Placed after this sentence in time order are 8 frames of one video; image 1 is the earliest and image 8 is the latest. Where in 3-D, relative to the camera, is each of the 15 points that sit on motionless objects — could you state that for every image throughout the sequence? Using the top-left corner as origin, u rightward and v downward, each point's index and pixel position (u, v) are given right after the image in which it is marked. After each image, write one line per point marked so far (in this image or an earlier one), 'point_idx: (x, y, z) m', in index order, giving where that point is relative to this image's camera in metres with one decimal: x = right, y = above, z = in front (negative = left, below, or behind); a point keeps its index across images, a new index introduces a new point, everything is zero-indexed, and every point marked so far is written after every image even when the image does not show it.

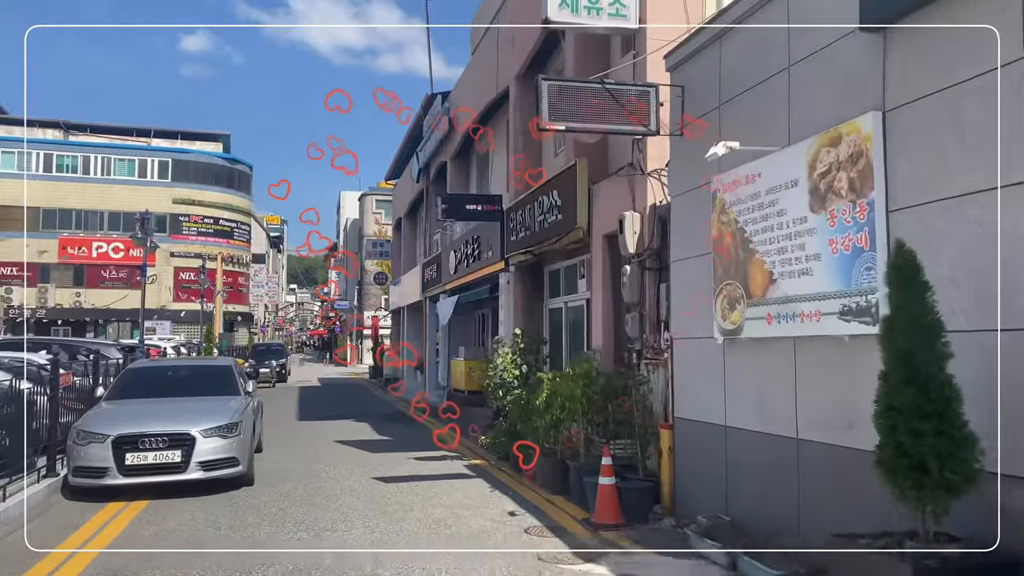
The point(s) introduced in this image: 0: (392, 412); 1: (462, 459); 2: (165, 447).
0: (-2.6, -2.7, +18.3) m
1: (-0.6, -2.3, +11.1) m
2: (-3.6, -1.6, +8.5) m
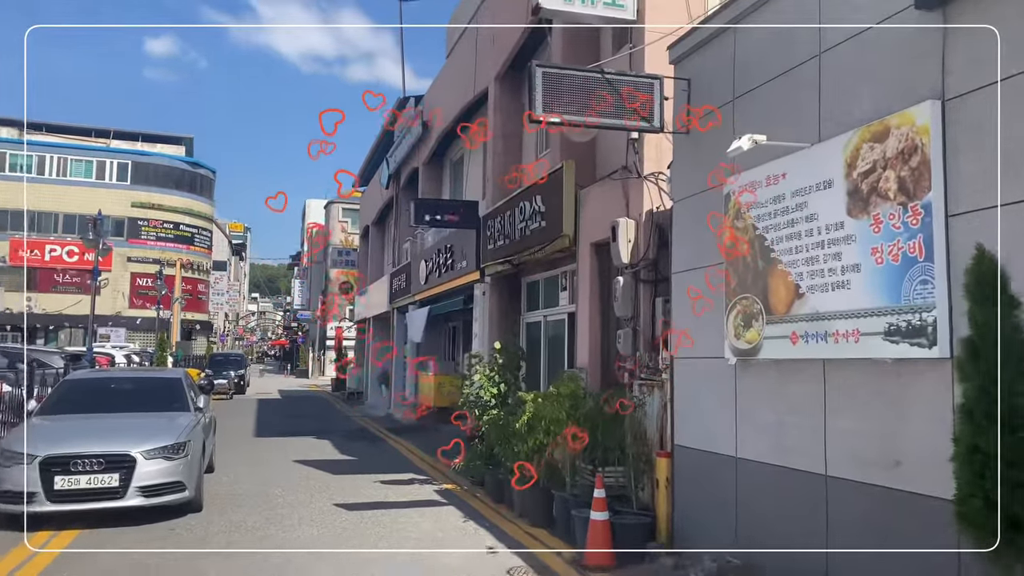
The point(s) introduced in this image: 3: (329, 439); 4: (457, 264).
0: (-3.3, -3.0, +17.3) m
1: (-0.9, -2.4, +10.2) m
2: (-3.8, -1.7, +7.6) m
3: (-3.4, -2.8, +15.5) m
4: (-1.0, +0.4, +14.7) m
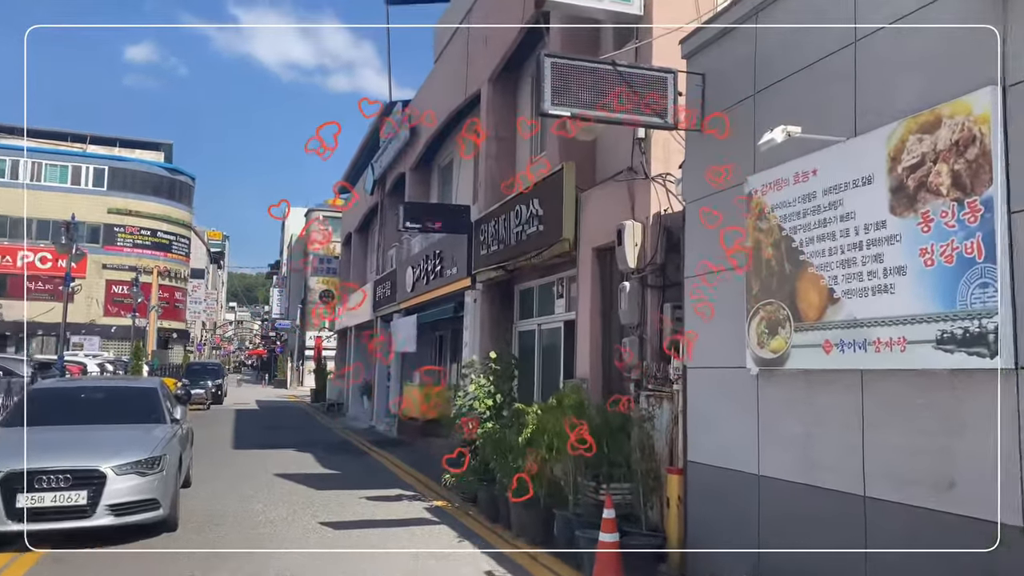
0: (-3.5, -3.1, +16.8) m
1: (-1.0, -2.5, +9.8) m
2: (-3.8, -1.7, +7.0) m
3: (-3.6, -3.0, +14.9) m
4: (-1.2, +0.3, +14.2) m
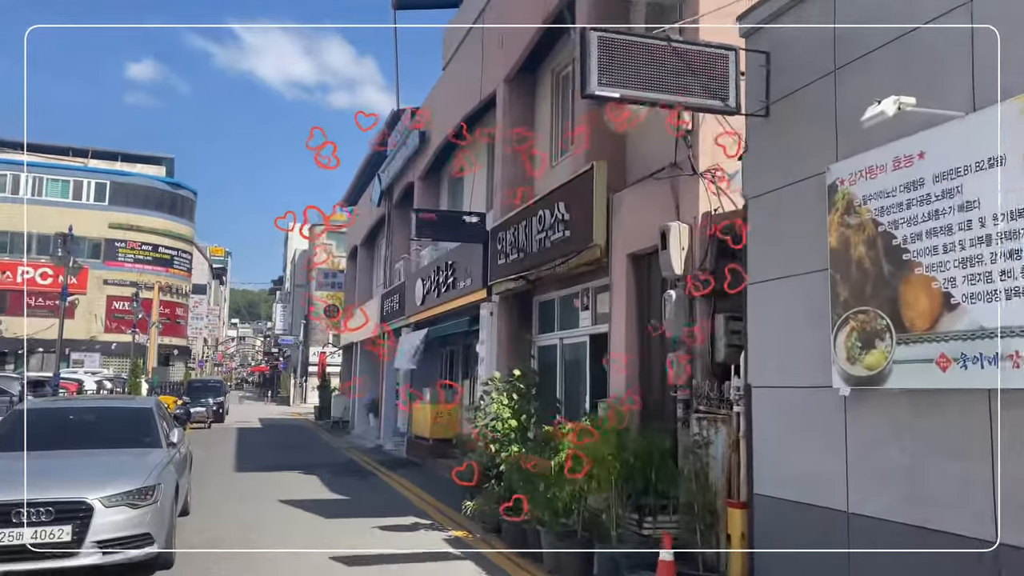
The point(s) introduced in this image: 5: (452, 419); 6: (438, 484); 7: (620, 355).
0: (-3.2, -3.4, +16.0) m
1: (-0.7, -2.6, +9.0) m
2: (-3.5, -1.8, +6.3) m
3: (-3.3, -3.2, +14.1) m
4: (-0.9, +0.1, +13.5) m
5: (-1.2, -2.4, +15.4) m
6: (-1.1, -3.0, +12.6) m
7: (+1.0, -0.6, +7.8) m
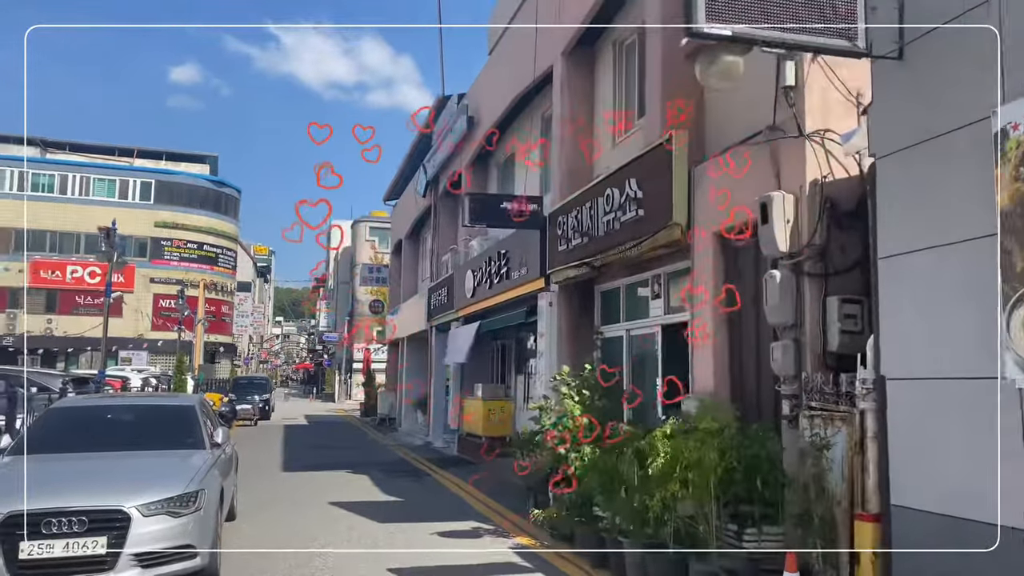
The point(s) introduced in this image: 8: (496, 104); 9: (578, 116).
0: (-2.2, -3.2, +15.4) m
1: (0.0, -2.5, +8.2) m
2: (-2.9, -1.7, +5.7) m
3: (-2.4, -3.0, +13.5) m
4: (0.0, +0.2, +12.7) m
5: (-0.1, -2.3, +14.7) m
6: (-0.3, -2.8, +11.9) m
7: (+1.7, -0.5, +6.9) m
8: (-0.3, +3.3, +14.9) m
9: (+0.9, +2.4, +11.2) m
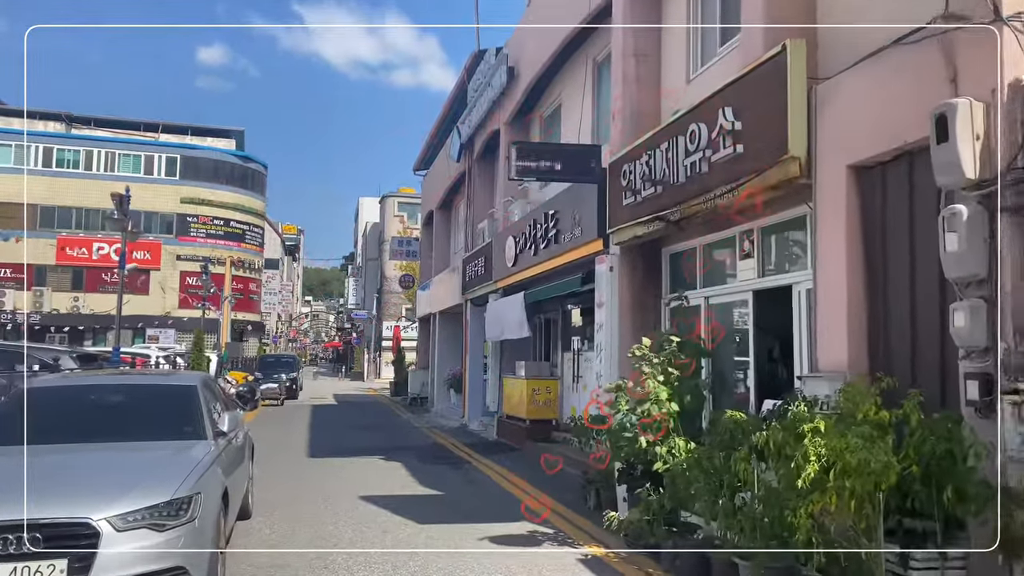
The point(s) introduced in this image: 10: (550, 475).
0: (-1.4, -2.7, +14.0) m
1: (+0.5, -2.1, +6.8) m
2: (-2.5, -1.4, +4.3) m
3: (-1.6, -2.6, +12.2) m
4: (+0.7, +0.7, +11.2) m
5: (+0.6, -1.7, +13.2) m
6: (+0.4, -2.4, +10.5) m
7: (+2.2, -0.1, +5.4) m
8: (+0.5, +3.8, +13.3) m
9: (+1.5, +2.8, +9.6) m
10: (+0.4, -2.4, +10.4) m
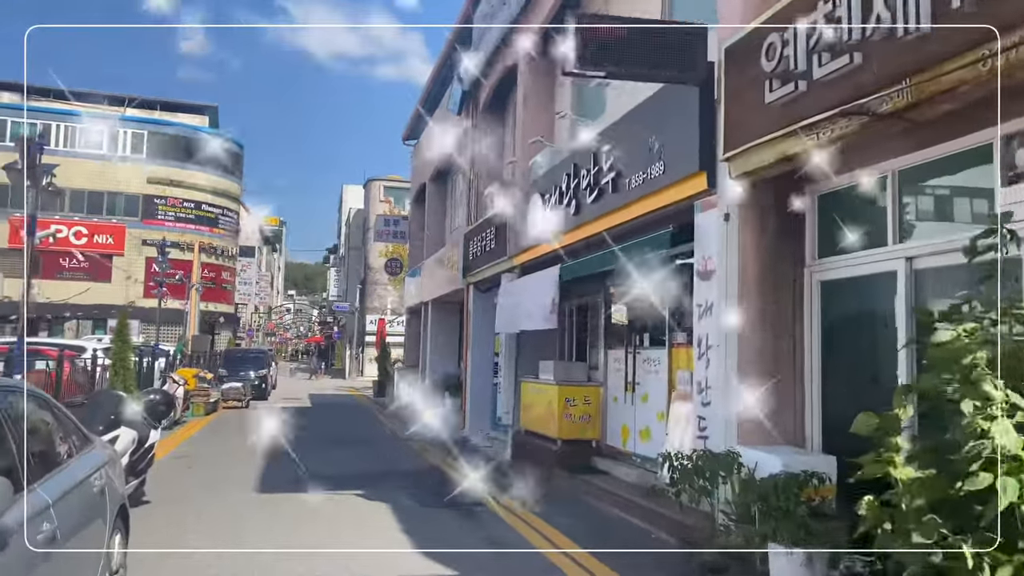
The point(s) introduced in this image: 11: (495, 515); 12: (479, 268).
0: (-1.1, -2.3, +10.5) m
1: (+0.9, -1.8, +3.3) m
2: (-2.0, -1.1, +0.8) m
3: (-1.3, -2.2, +8.6) m
4: (+1.1, +1.0, +7.7) m
5: (+0.9, -1.4, +9.7) m
6: (+0.8, -2.1, +7.0) m
7: (+2.6, +0.1, +1.9) m
8: (+0.8, +4.2, +9.8) m
9: (+2.0, +3.1, +6.1) m
10: (+0.8, -2.1, +6.9) m
11: (-0.1, -2.2, +7.8) m
12: (-0.6, +0.4, +14.1) m
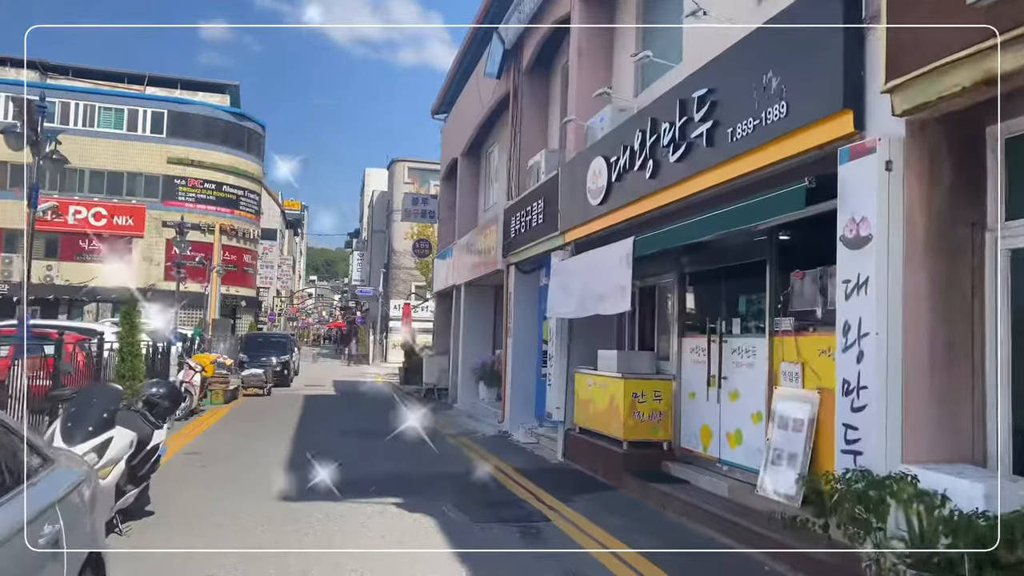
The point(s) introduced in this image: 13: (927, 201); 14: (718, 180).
0: (-0.5, -2.1, +9.2) m
1: (+1.4, -1.7, +2.0) m
2: (-1.6, -1.0, -0.5) m
3: (-0.7, -2.0, +7.4) m
4: (+1.6, +1.2, +6.3) m
5: (+1.5, -1.2, +8.4) m
6: (+1.3, -1.9, +5.7) m
7: (+3.1, +0.2, +0.5) m
8: (+1.5, +4.4, +8.4) m
9: (+2.5, +3.3, +4.7) m
10: (+1.3, -1.9, +5.6) m
11: (+0.5, -2.0, +6.5) m
12: (+0.2, +0.7, +12.7) m
13: (+2.3, +0.5, +4.6) m
14: (+1.6, +0.8, +6.4) m
